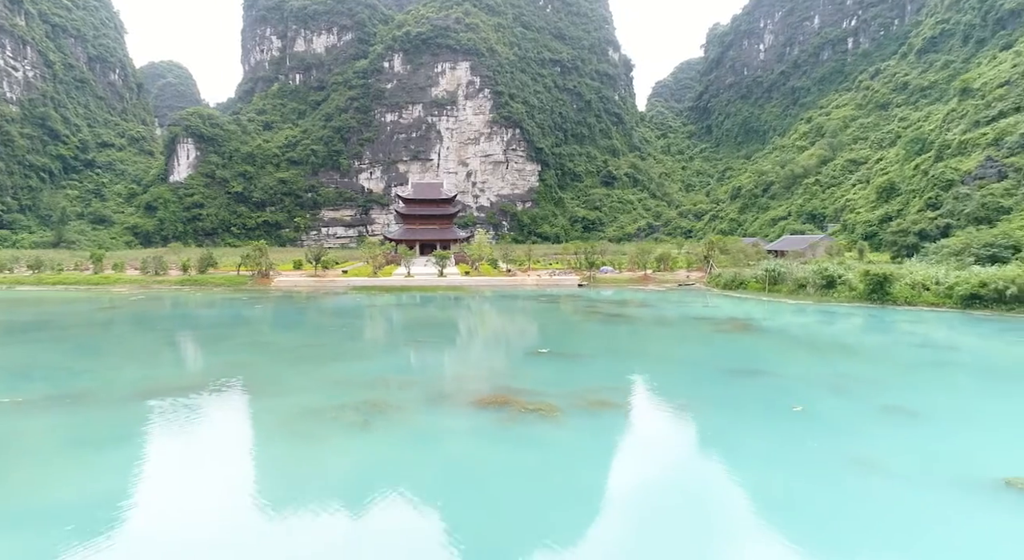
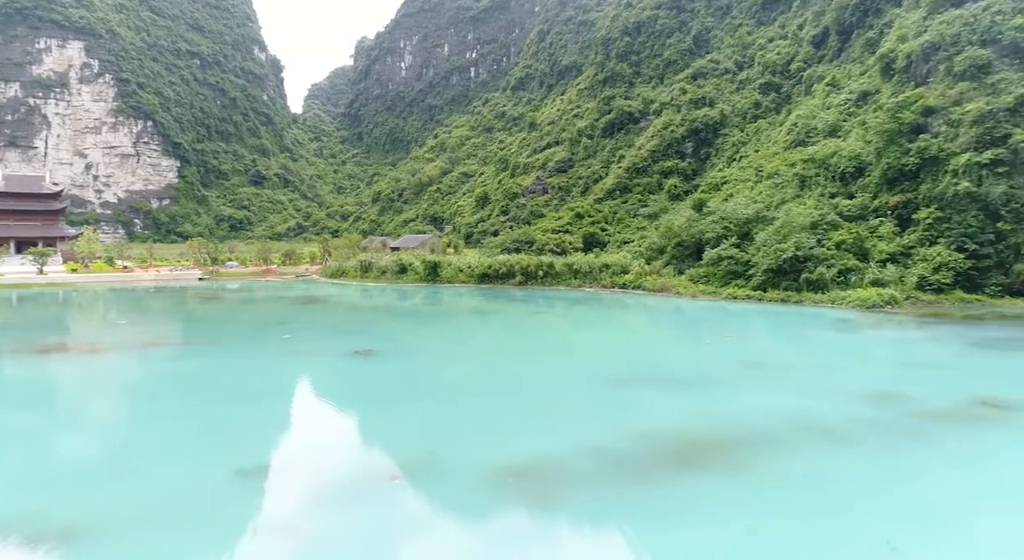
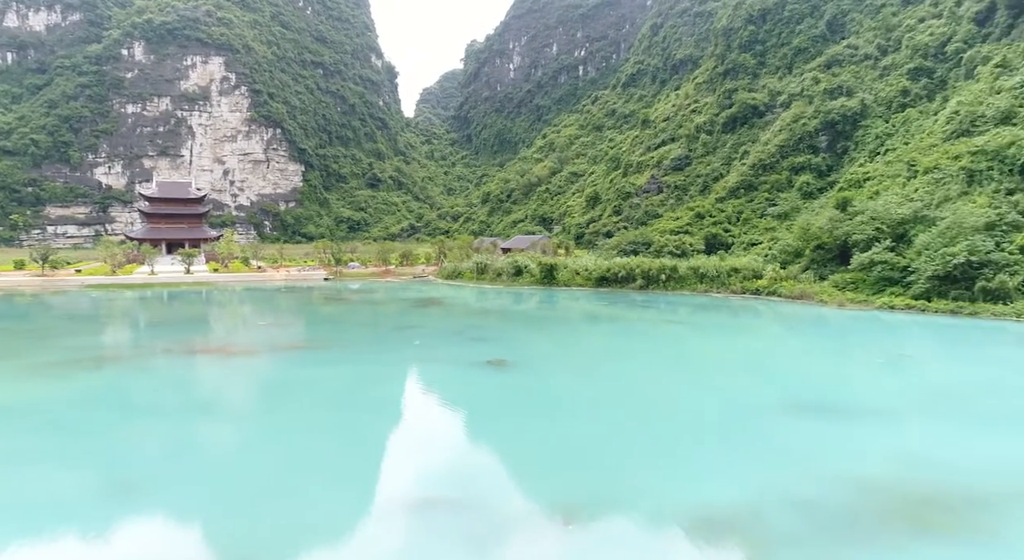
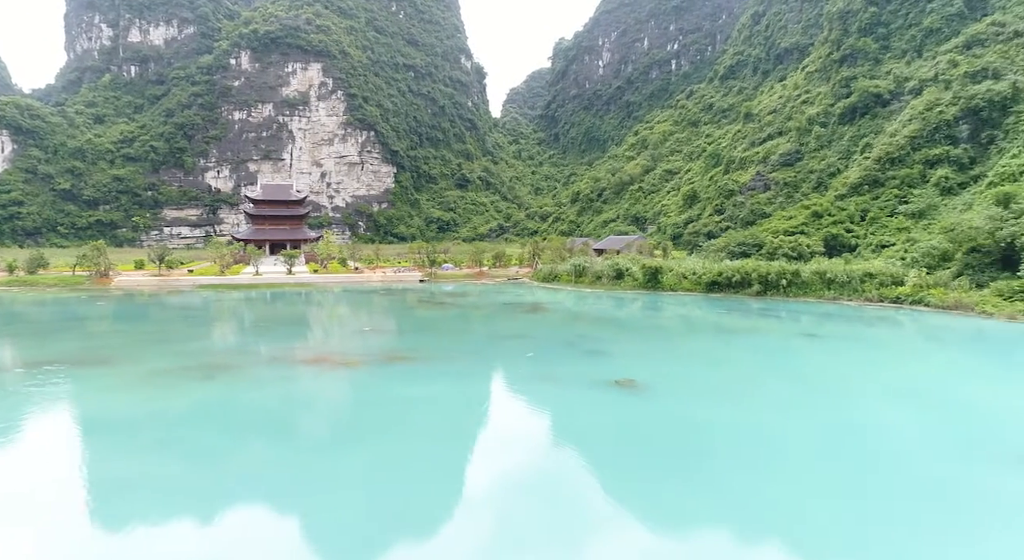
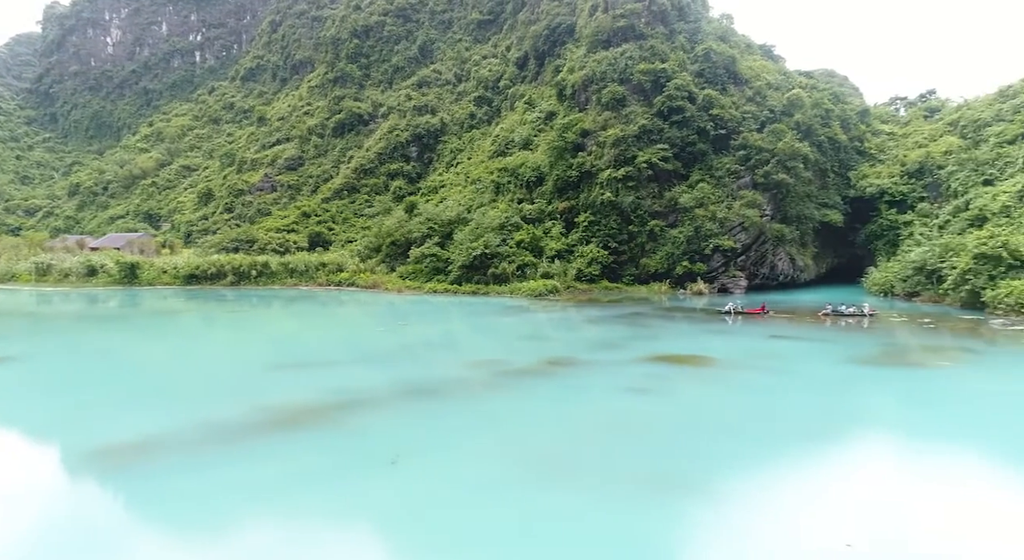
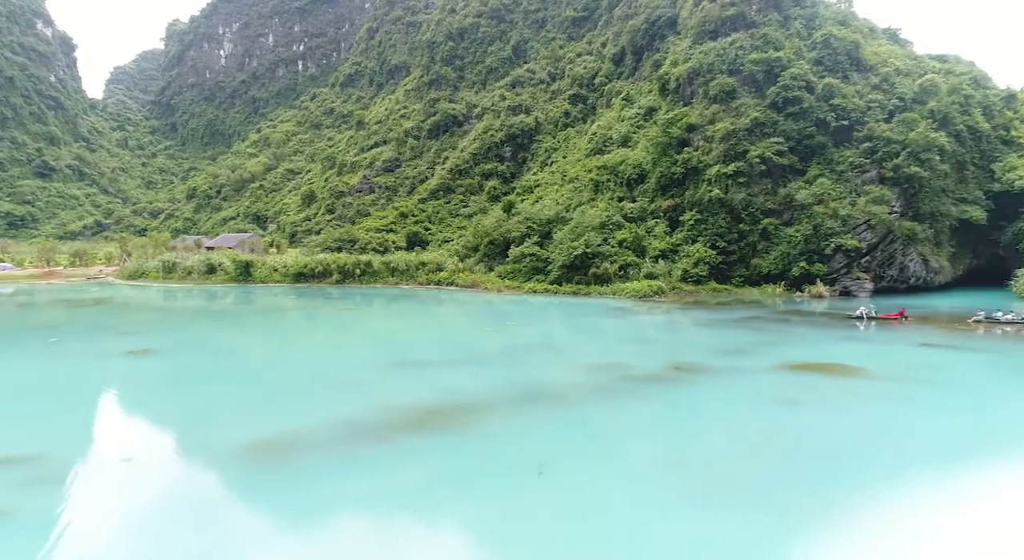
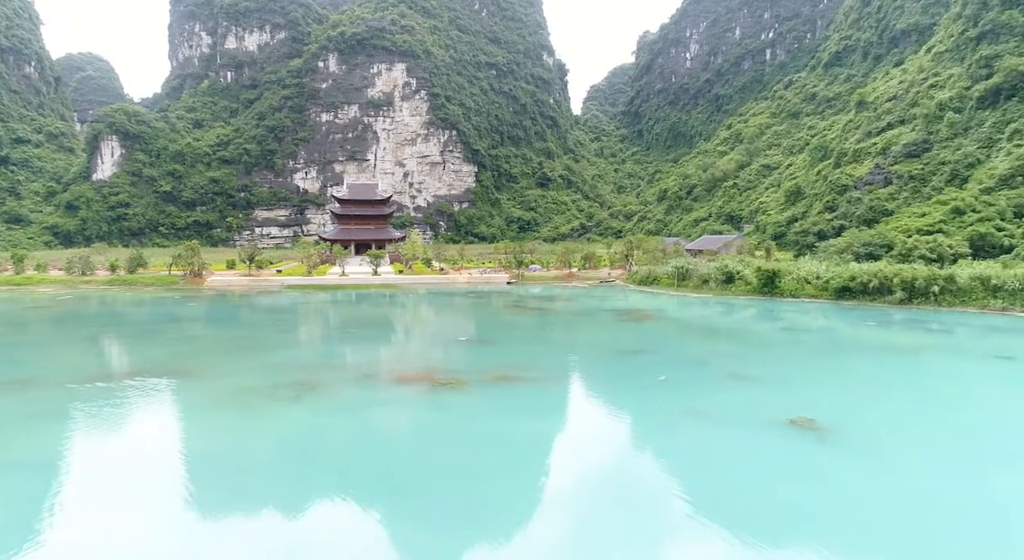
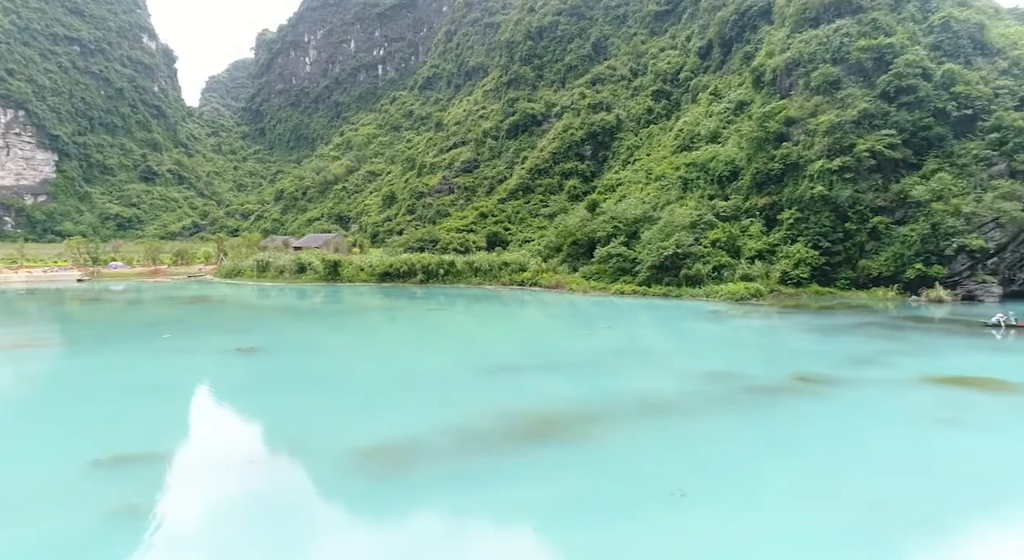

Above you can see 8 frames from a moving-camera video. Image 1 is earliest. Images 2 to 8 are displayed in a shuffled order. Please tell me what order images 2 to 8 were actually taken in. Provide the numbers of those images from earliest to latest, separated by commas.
7, 4, 3, 2, 8, 6, 5
